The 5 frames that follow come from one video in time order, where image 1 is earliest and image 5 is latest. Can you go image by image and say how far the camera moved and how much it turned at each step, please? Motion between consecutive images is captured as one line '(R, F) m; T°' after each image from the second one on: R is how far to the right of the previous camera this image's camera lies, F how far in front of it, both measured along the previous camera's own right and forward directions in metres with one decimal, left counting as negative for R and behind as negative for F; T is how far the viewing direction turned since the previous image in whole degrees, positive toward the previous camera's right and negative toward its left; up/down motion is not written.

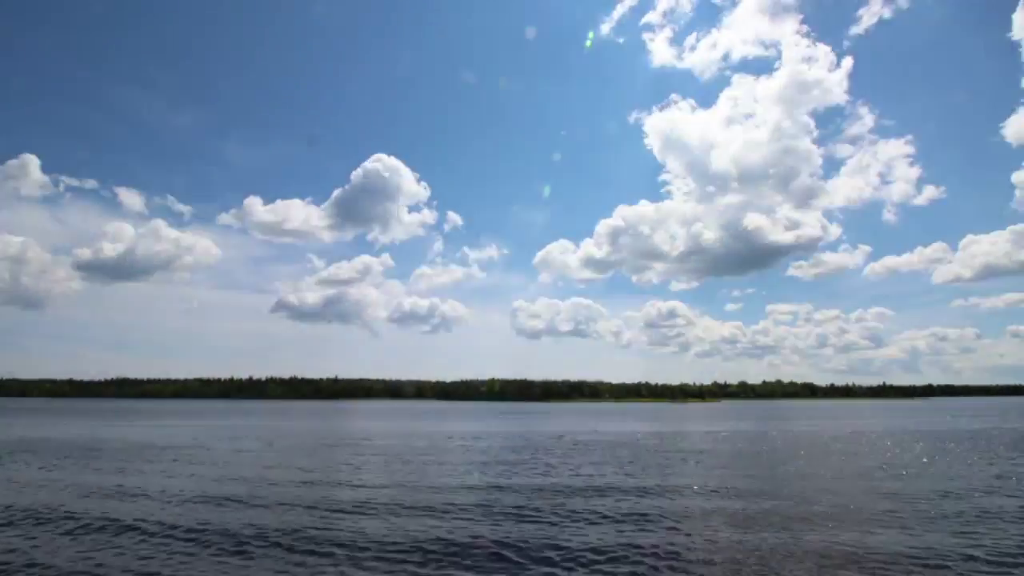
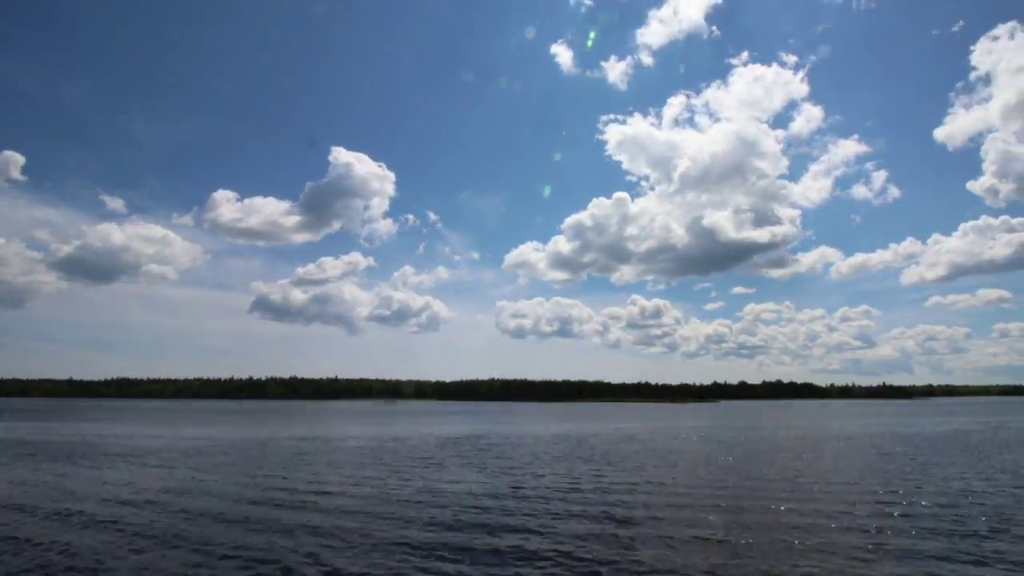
(+2.1, +2.4) m; +1°
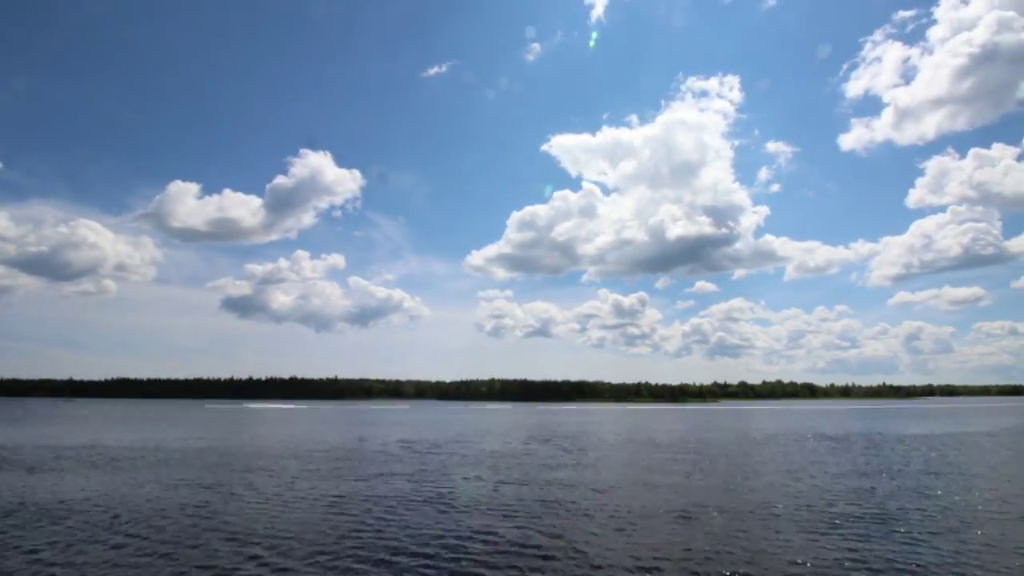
(+3.3, +3.1) m; +1°
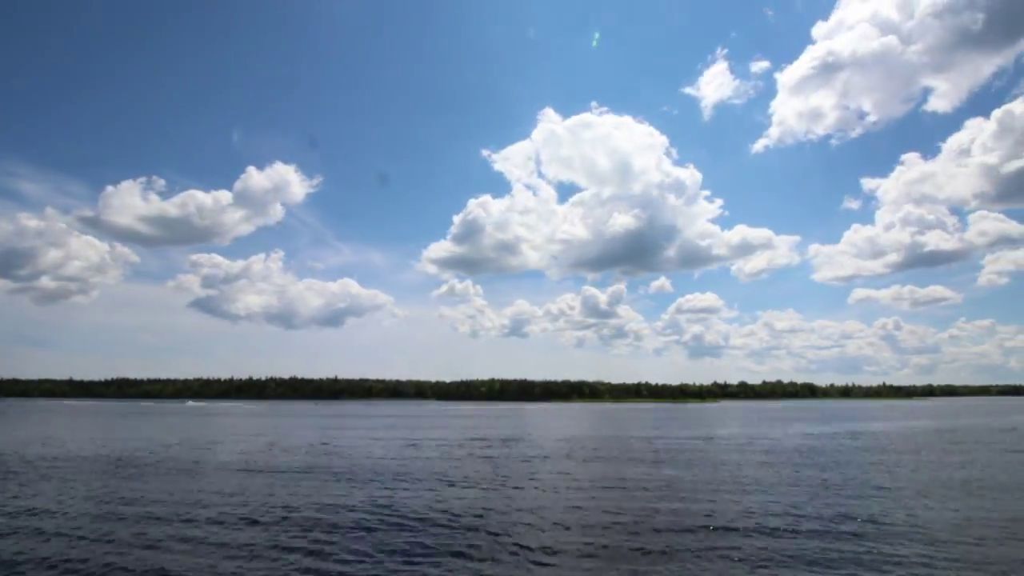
(+4.8, +1.9) m; +1°
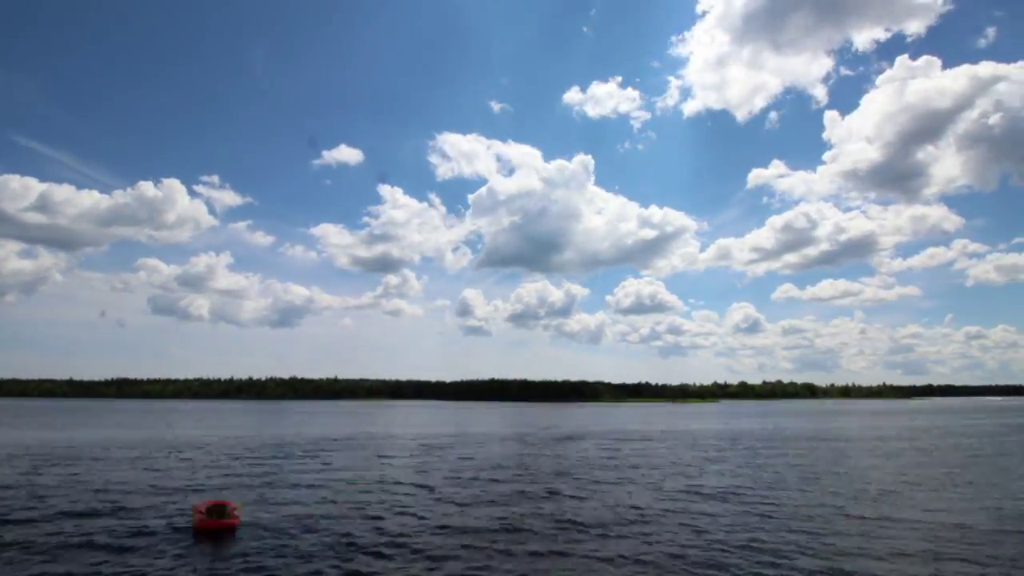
(-7.3, -5.1) m; +3°
